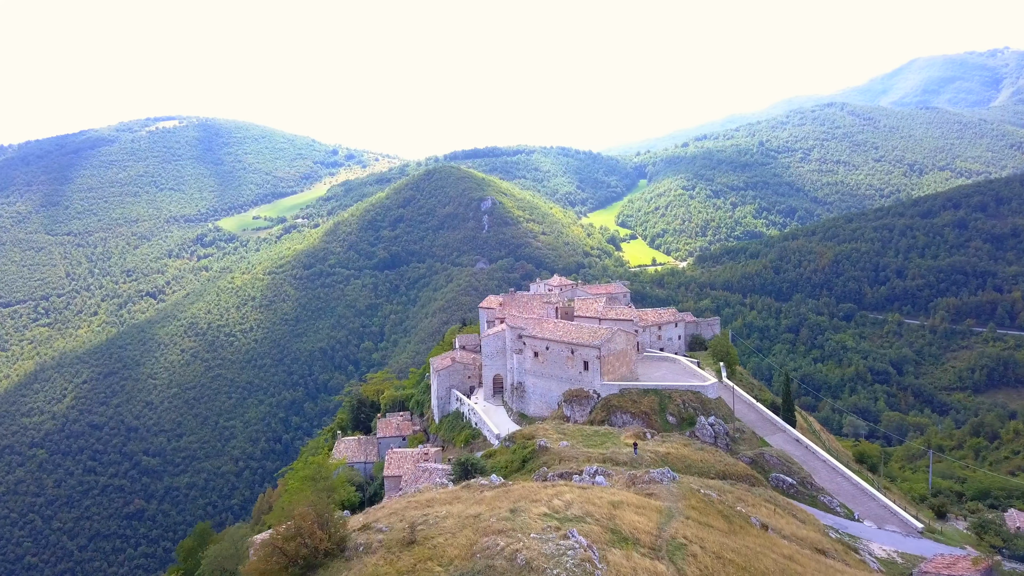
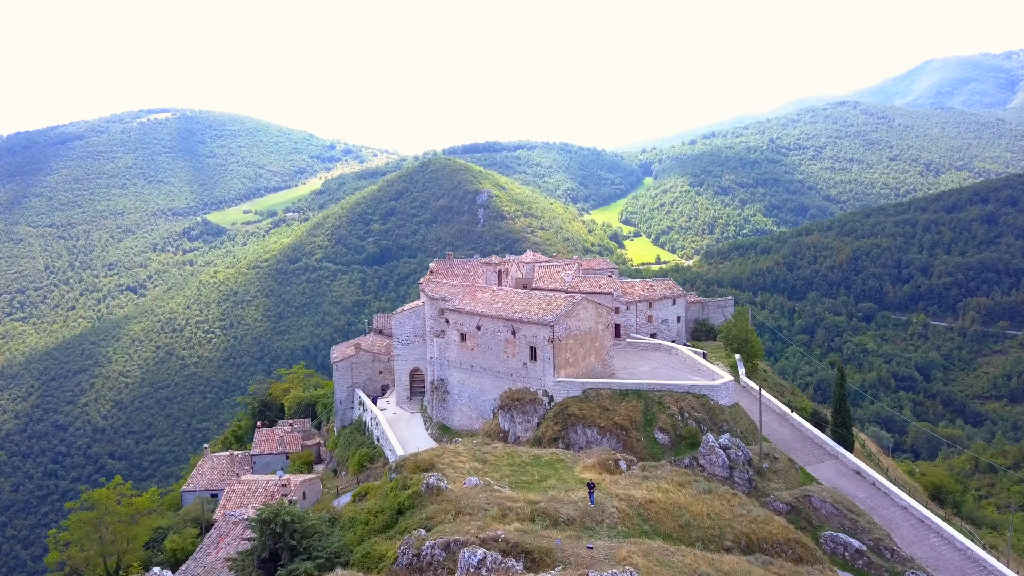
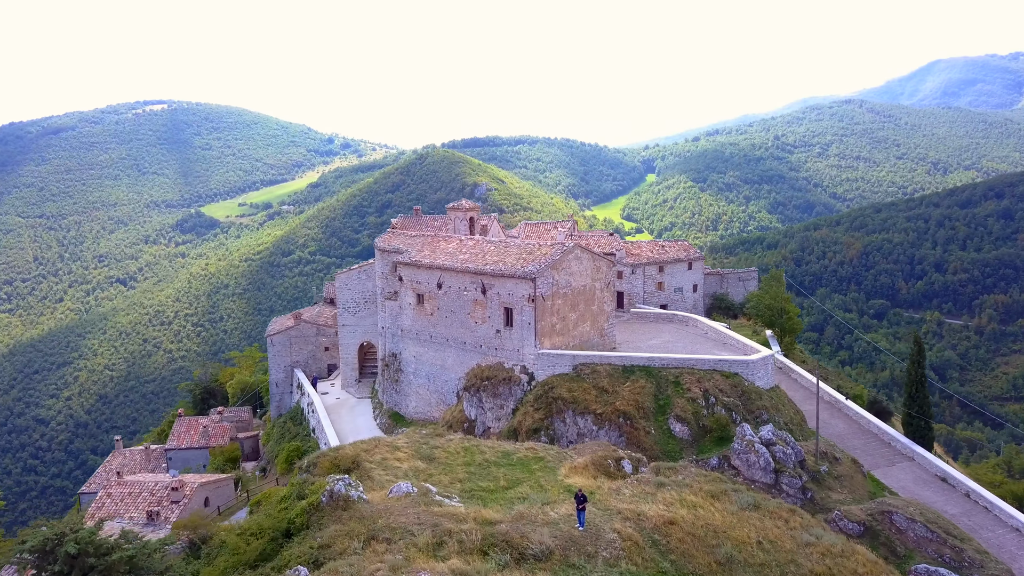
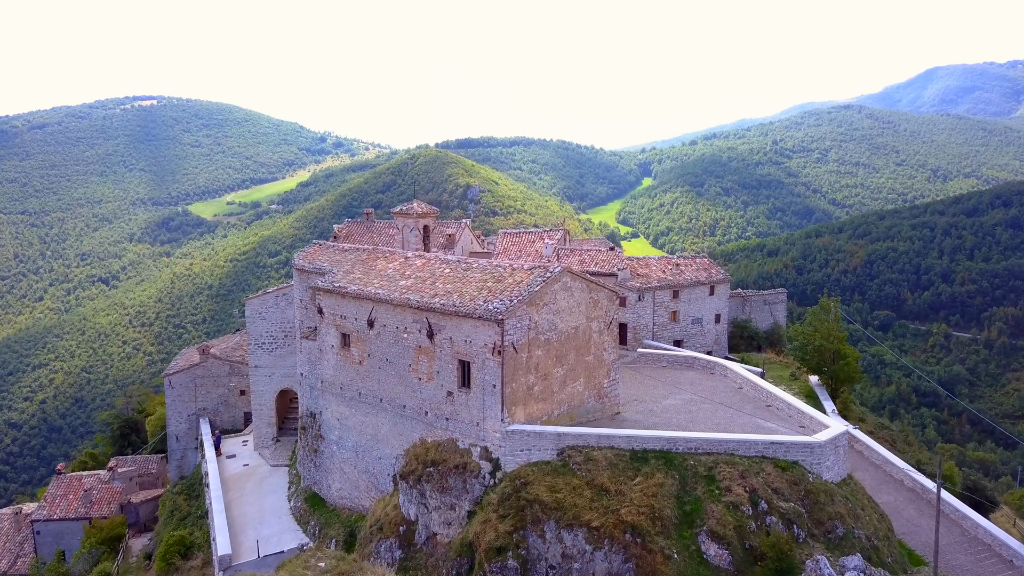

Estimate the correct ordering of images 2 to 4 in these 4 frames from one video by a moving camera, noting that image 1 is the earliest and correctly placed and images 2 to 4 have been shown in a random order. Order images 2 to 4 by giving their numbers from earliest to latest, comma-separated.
2, 3, 4
